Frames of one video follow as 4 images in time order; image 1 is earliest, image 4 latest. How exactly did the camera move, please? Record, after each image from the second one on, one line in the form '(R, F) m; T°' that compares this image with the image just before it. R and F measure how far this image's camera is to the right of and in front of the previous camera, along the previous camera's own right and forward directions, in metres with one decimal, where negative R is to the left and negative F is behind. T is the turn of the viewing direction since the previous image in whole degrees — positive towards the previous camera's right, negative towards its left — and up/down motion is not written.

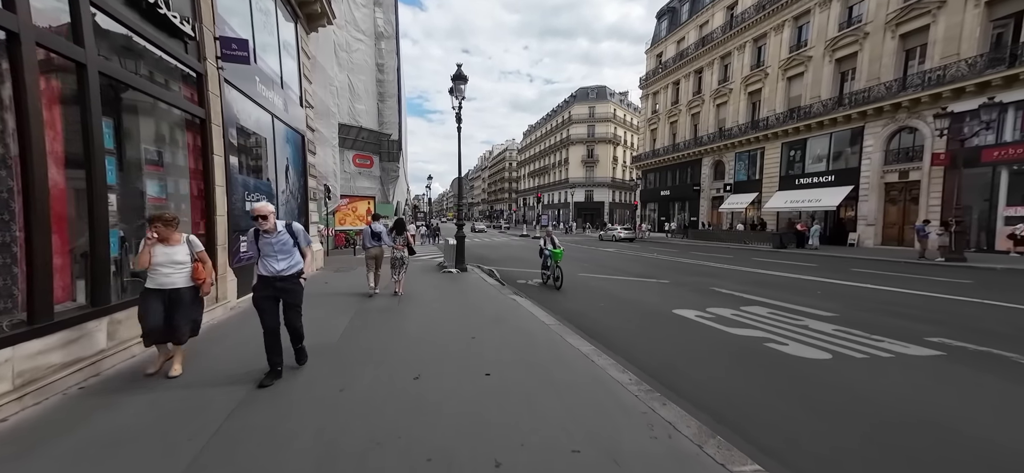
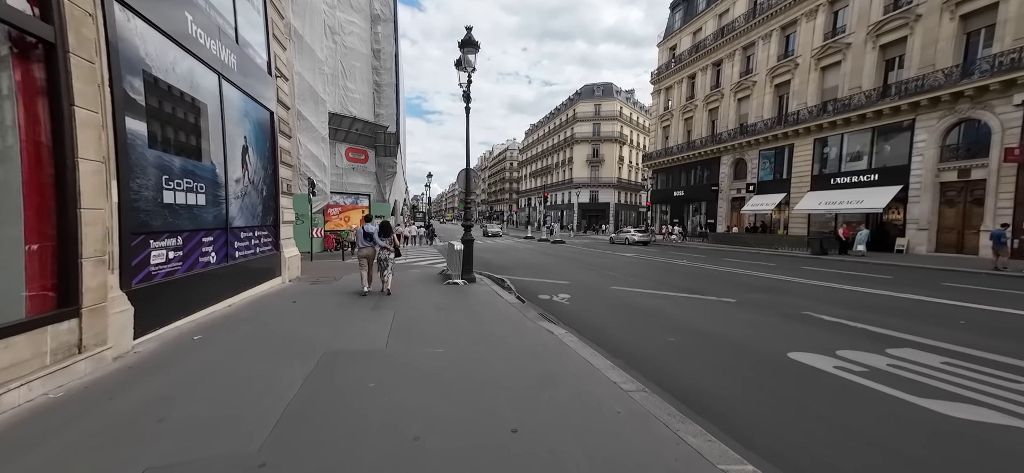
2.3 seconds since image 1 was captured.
(-0.5, +1.9) m; 0°
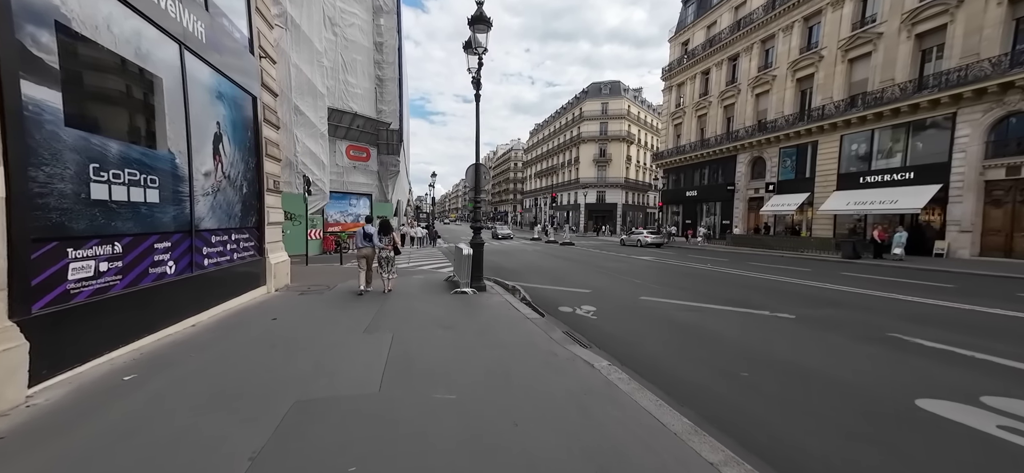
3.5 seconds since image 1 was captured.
(-0.3, +1.0) m; -1°
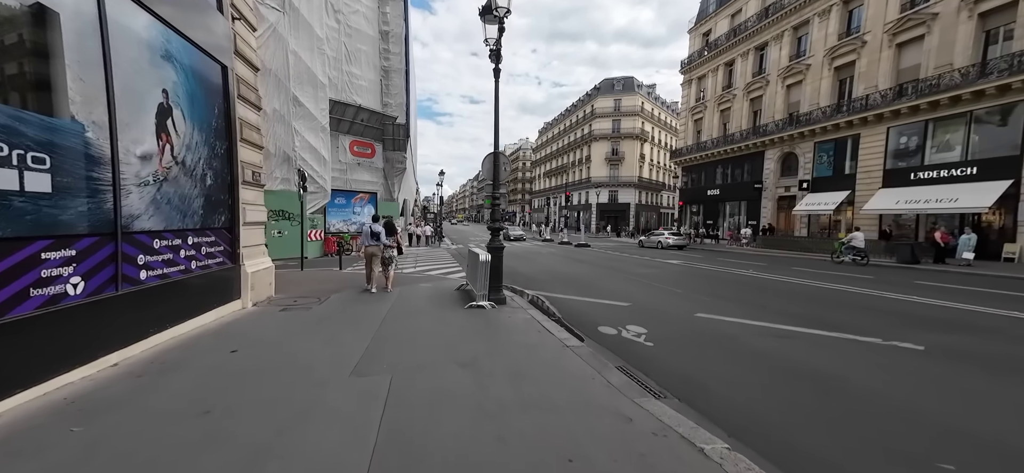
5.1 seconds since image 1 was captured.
(-0.4, +1.3) m; -1°
